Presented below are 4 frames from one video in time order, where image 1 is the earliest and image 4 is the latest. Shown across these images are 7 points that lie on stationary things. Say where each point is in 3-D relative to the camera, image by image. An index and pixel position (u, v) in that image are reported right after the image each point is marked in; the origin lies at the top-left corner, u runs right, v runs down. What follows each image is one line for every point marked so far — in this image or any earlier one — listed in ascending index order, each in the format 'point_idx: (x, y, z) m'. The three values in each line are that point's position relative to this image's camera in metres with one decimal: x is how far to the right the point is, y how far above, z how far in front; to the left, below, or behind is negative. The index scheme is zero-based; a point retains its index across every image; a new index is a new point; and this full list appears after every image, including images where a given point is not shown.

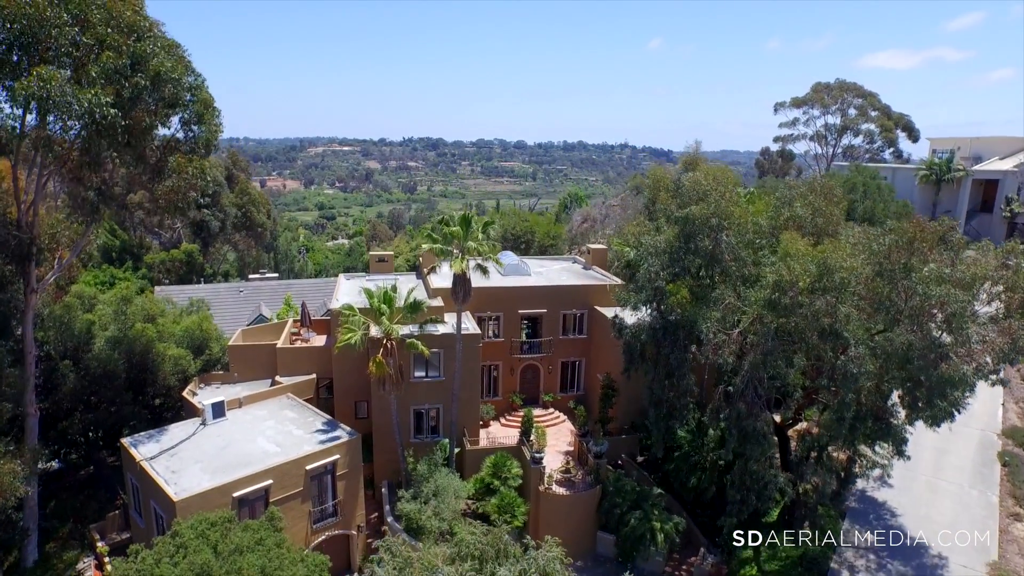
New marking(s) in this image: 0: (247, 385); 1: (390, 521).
0: (-7.5, -2.7, +20.0) m
1: (-3.0, -5.7, +17.2) m
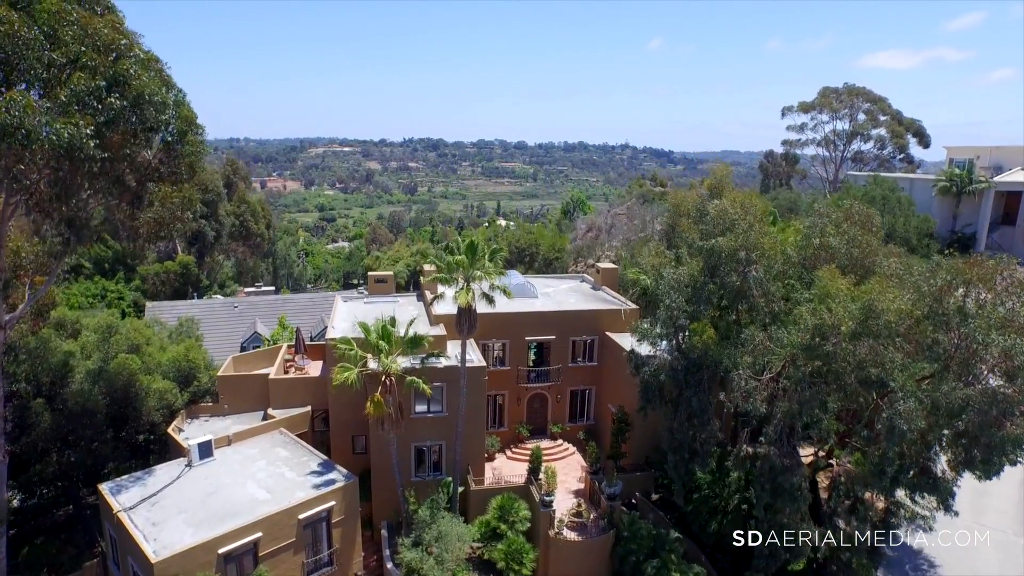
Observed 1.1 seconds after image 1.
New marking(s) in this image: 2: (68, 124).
0: (-7.3, -3.5, +18.8) m
1: (-2.8, -6.4, +16.0) m
2: (-7.7, +2.8, +12.2) m
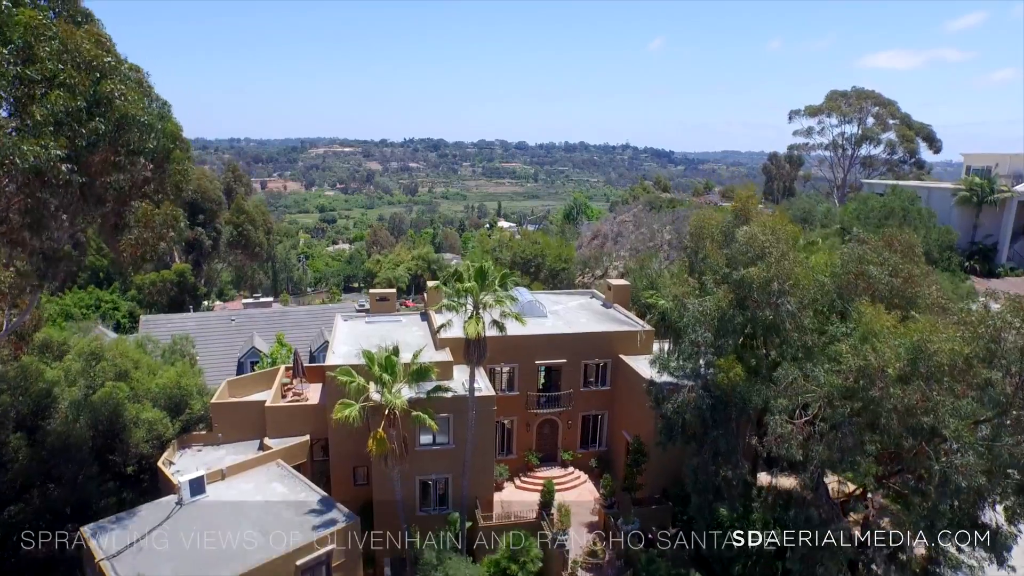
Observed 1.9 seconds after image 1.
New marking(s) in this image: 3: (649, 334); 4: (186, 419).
0: (-7.1, -4.0, +17.8) m
1: (-2.5, -7.0, +15.0) m
2: (-7.5, +2.3, +11.3) m
3: (+3.8, -1.3, +19.7) m
4: (-8.3, -3.3, +17.9) m
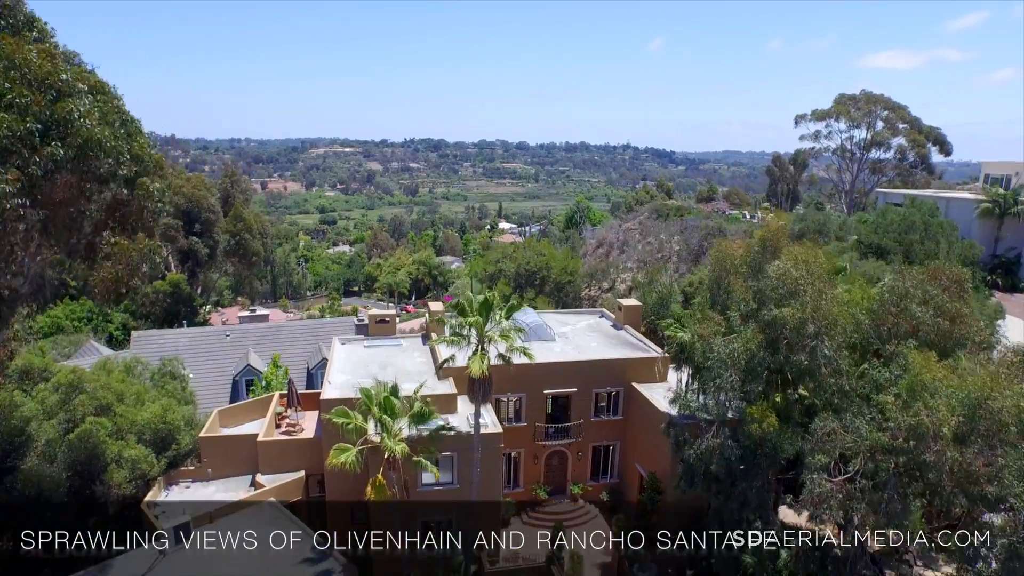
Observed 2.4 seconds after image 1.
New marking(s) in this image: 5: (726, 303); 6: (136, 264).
0: (-6.9, -4.7, +16.8) m
1: (-2.4, -7.6, +13.9) m
2: (-7.3, +1.6, +10.2) m
3: (+4.0, -1.9, +18.6) m
4: (-8.1, -4.0, +16.9) m
5: (+4.1, -0.3, +13.5) m
6: (-7.0, +0.5, +13.3) m
